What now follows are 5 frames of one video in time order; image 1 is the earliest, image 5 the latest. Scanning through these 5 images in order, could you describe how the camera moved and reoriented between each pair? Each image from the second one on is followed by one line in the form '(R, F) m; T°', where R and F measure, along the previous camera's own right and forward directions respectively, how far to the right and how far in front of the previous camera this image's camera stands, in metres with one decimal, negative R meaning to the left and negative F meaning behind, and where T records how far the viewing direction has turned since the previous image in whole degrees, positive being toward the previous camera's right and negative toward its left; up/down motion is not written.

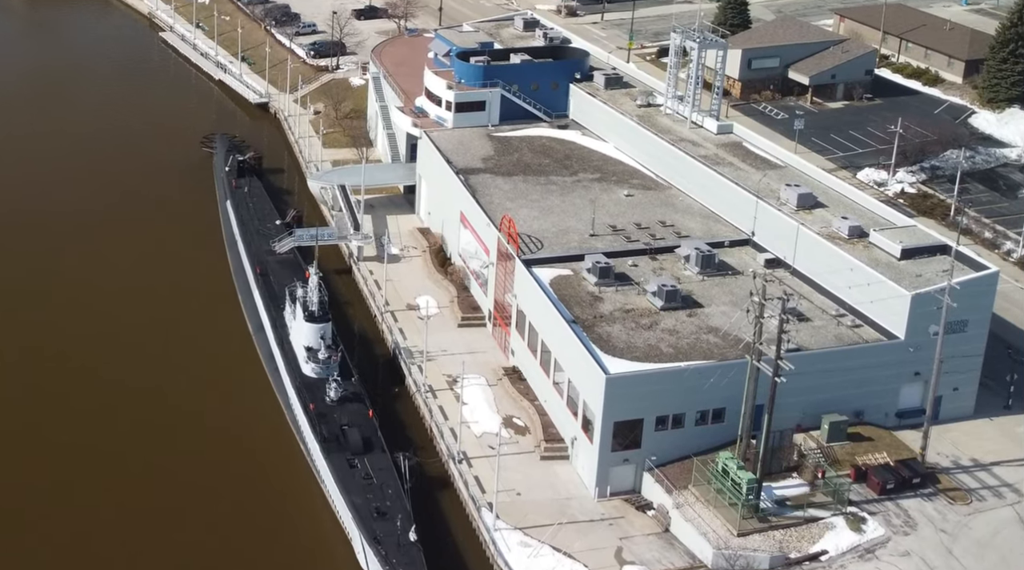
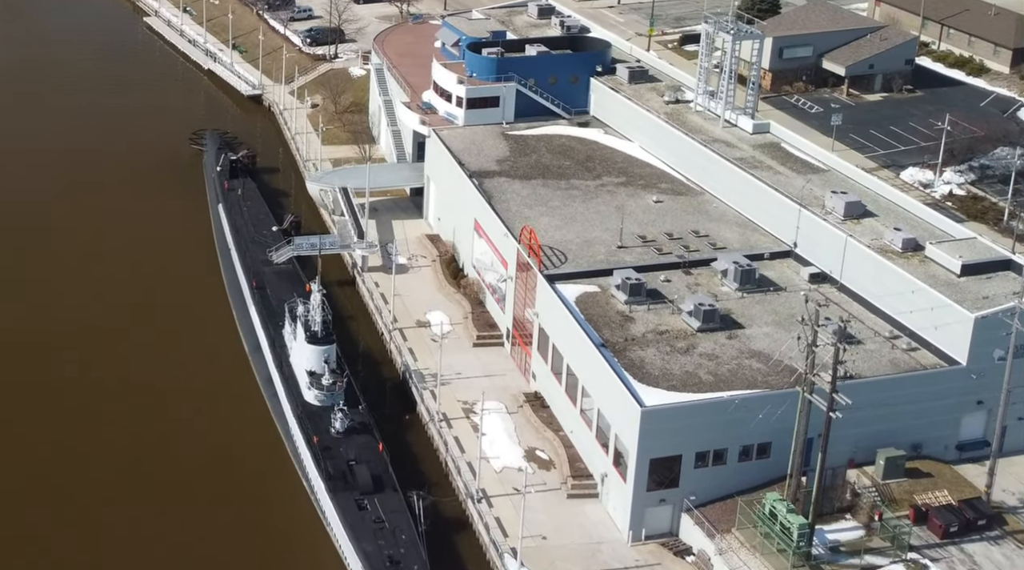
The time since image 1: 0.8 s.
(-1.0, +4.3) m; +1°
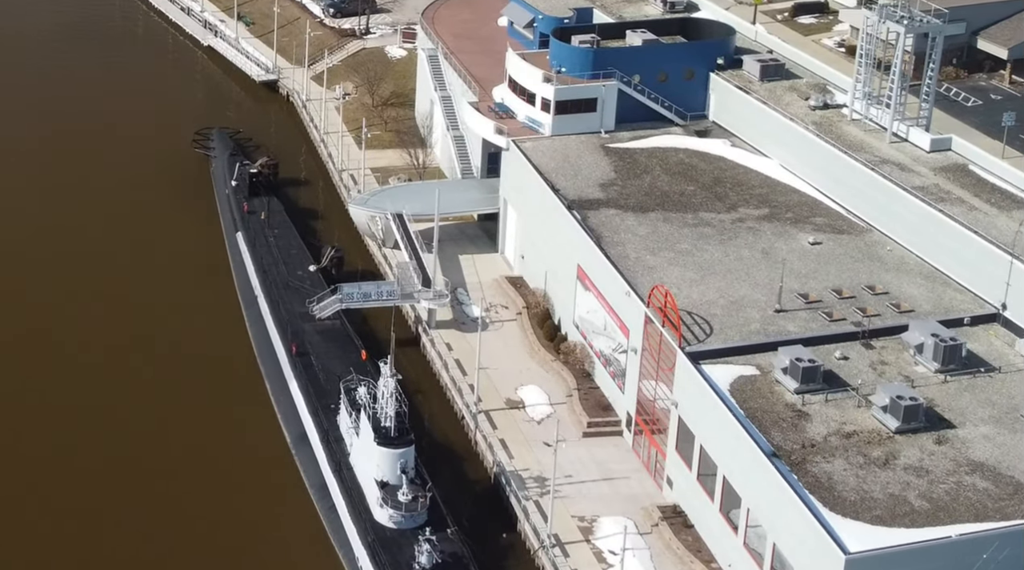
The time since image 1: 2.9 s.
(-4.3, +11.1) m; +2°
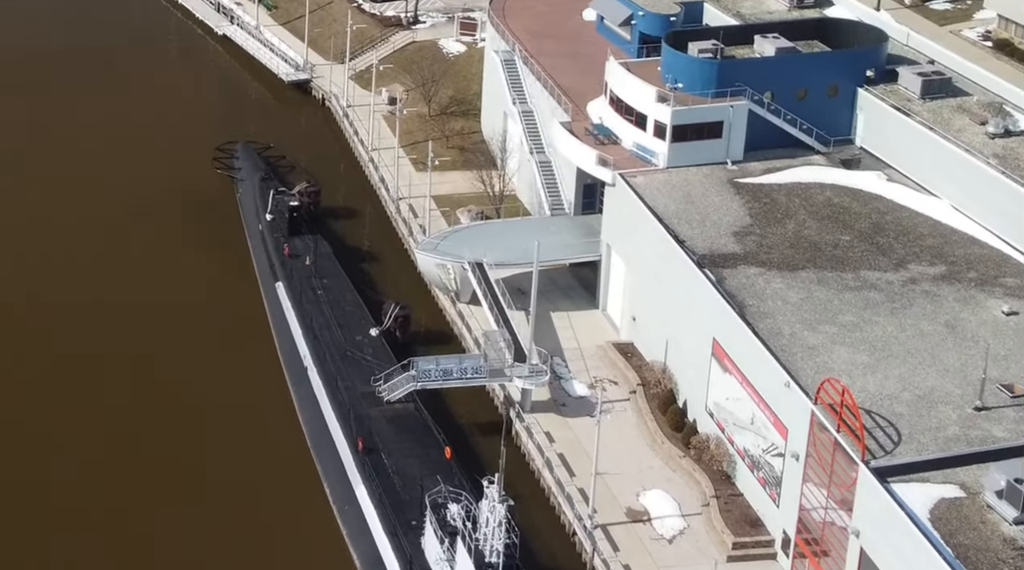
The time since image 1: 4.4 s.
(-3.2, +7.8) m; +1°
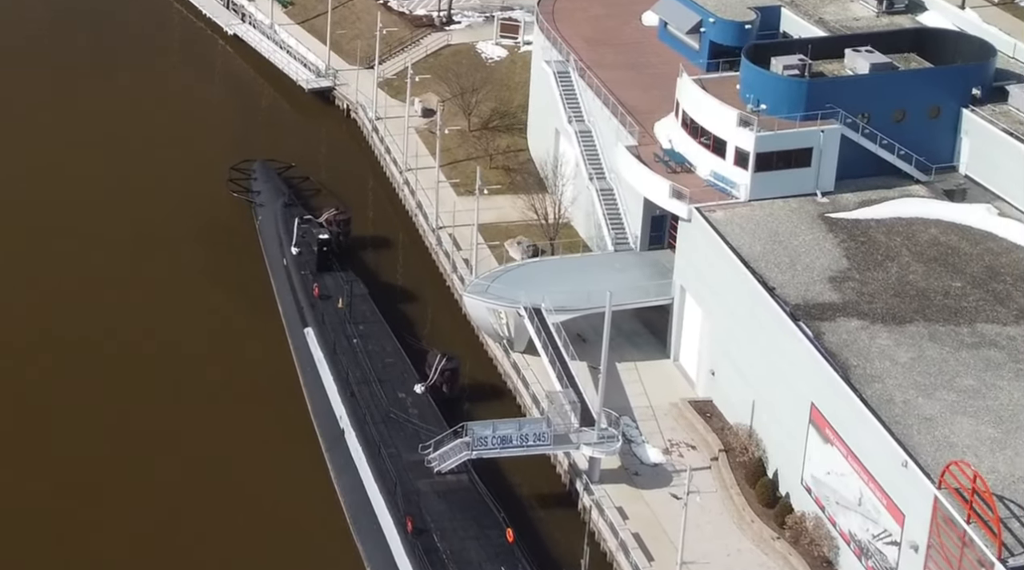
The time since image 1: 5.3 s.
(-1.6, +3.9) m; +1°
